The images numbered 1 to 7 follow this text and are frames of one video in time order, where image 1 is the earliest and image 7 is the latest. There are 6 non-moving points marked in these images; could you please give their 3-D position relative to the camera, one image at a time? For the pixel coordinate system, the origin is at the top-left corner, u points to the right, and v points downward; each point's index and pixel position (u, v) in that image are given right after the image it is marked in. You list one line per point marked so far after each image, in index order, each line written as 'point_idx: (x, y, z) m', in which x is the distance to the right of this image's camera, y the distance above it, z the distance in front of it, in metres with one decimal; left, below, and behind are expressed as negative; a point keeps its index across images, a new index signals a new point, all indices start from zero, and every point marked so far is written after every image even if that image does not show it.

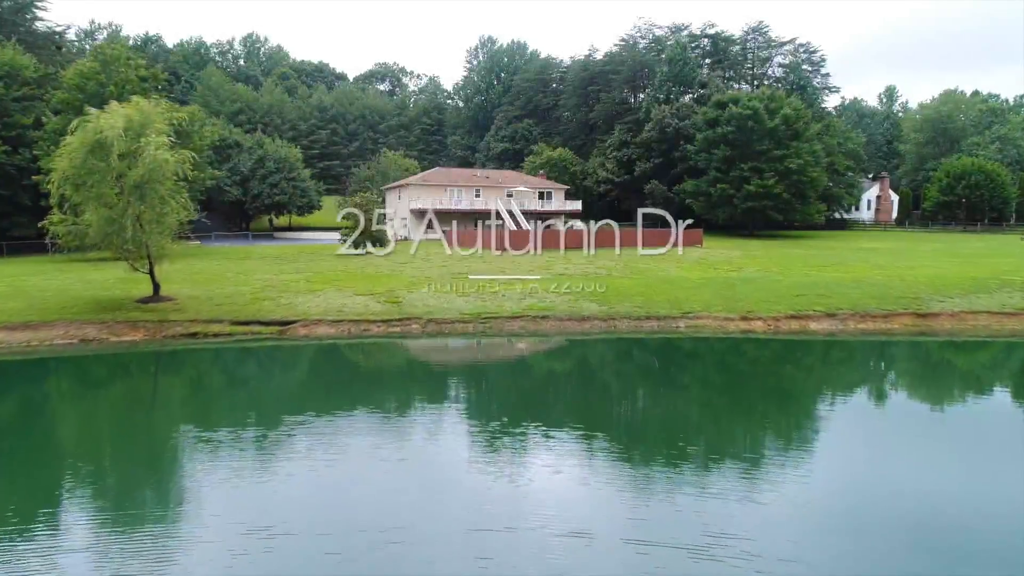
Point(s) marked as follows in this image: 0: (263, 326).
0: (-7.1, -1.1, +19.0) m
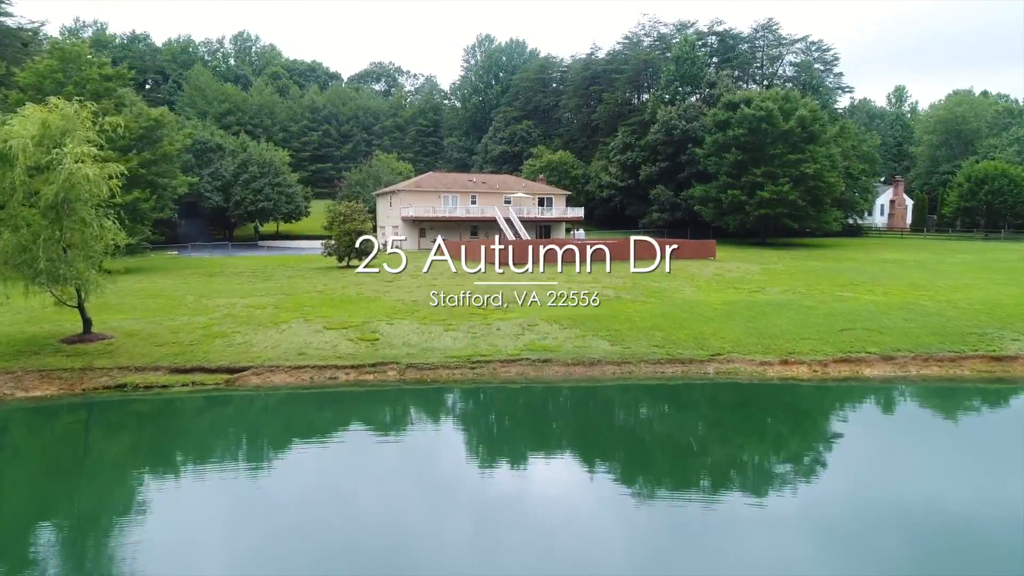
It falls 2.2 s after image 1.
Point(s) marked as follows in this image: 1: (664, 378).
0: (-7.2, -2.0, +15.7) m
1: (+3.6, -1.7, +17.3) m
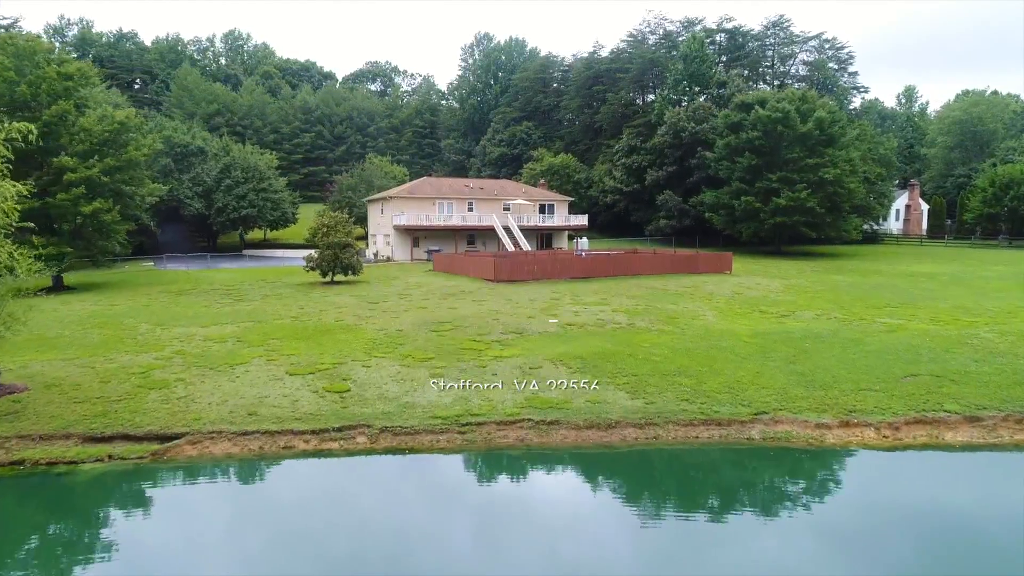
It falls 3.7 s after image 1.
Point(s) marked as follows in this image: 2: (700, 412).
0: (-7.2, -2.9, +12.6) m
1: (+3.6, -2.6, +14.1) m
2: (+4.0, -2.6, +14.1) m
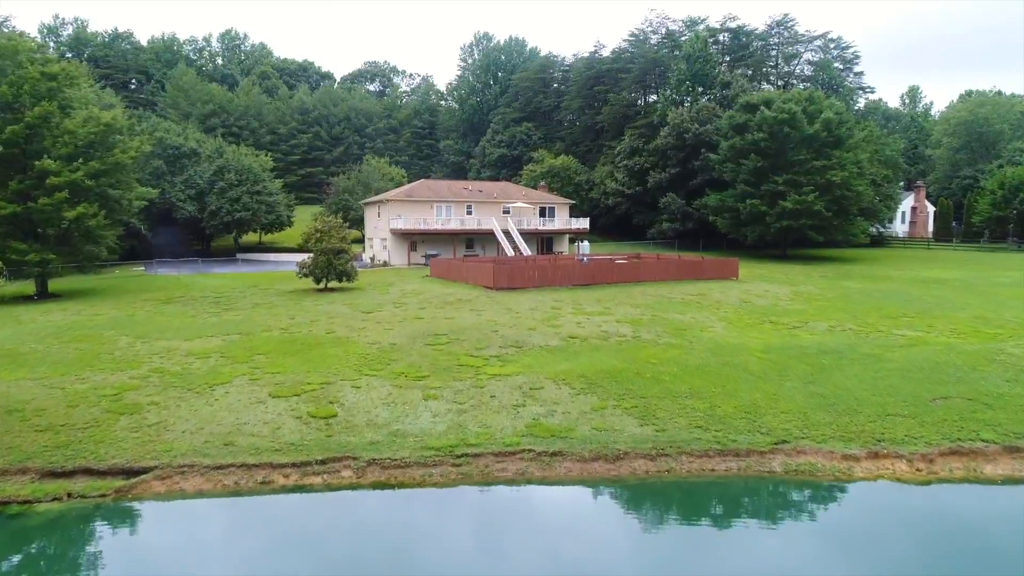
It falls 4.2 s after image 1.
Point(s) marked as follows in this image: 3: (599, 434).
0: (-7.2, -3.3, +11.5) m
1: (+3.6, -2.9, +13.0) m
2: (+4.0, -3.0, +13.0) m
3: (+1.7, -2.9, +13.1) m
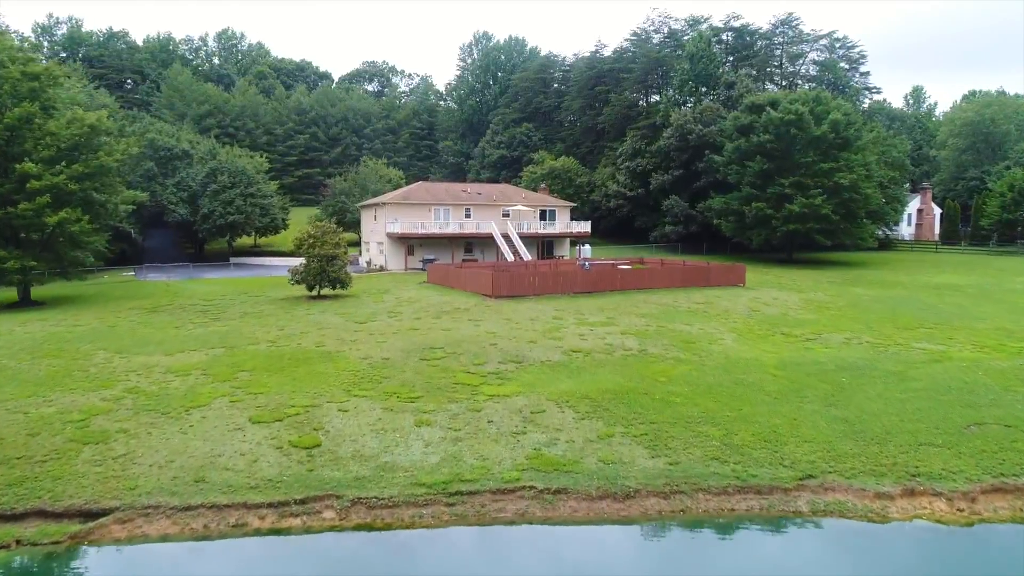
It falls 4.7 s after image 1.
0: (-7.2, -3.7, +10.4) m
1: (+3.6, -3.3, +11.9) m
2: (+3.9, -3.3, +11.9) m
3: (+1.7, -3.2, +12.0) m
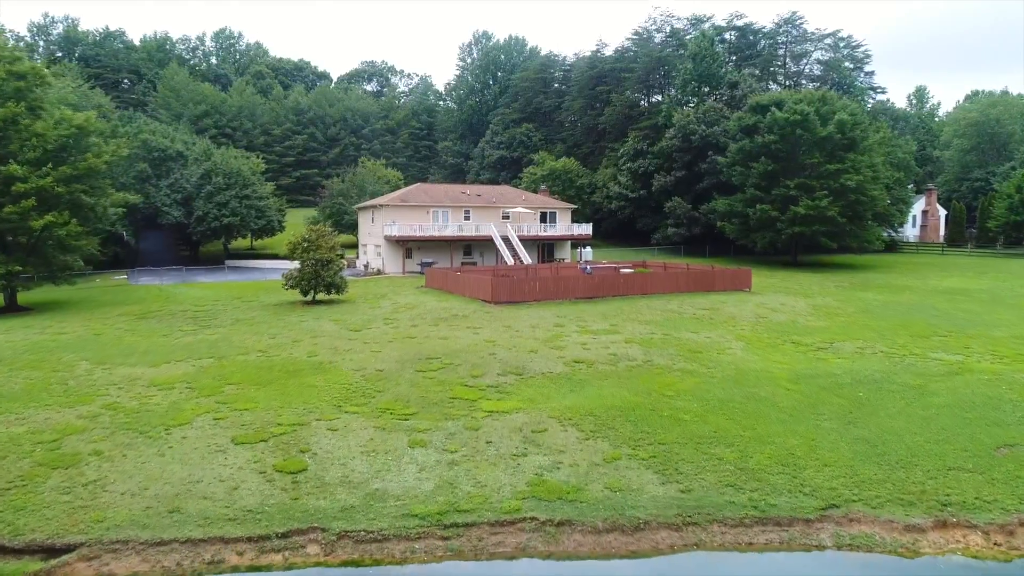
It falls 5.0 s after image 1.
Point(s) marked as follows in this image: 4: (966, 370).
0: (-7.2, -3.9, +9.5) m
1: (+3.5, -3.5, +11.0) m
2: (+3.9, -3.5, +11.0) m
3: (+1.7, -3.5, +11.1) m
4: (+12.6, -2.3, +18.6) m
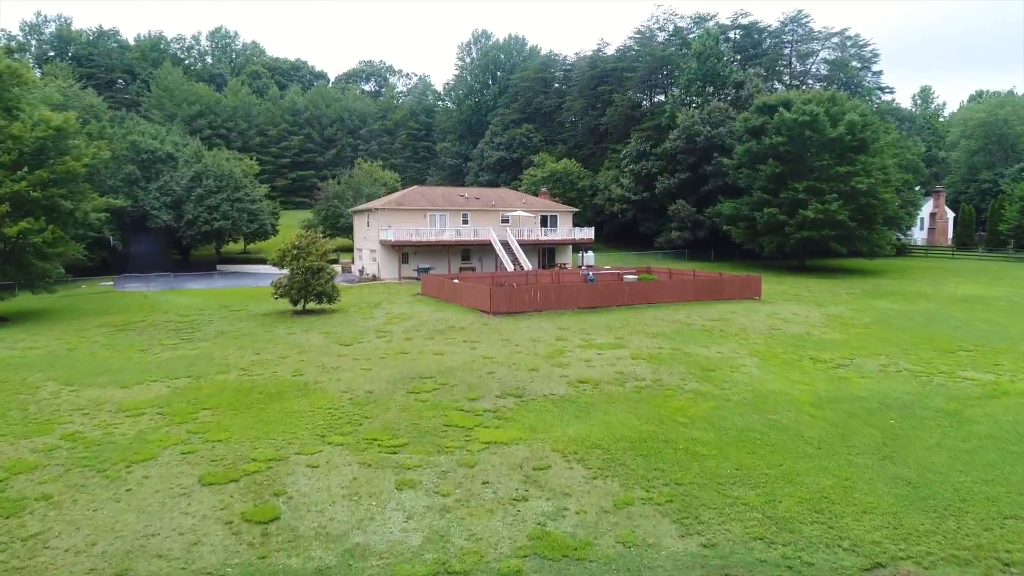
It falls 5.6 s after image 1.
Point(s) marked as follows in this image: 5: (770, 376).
0: (-7.2, -4.3, +8.1) m
1: (+3.5, -3.9, +9.7) m
2: (+3.9, -3.9, +9.6) m
3: (+1.7, -3.9, +9.7) m
4: (+12.6, -2.7, +17.2) m
5: (+7.4, -2.5, +19.2) m
